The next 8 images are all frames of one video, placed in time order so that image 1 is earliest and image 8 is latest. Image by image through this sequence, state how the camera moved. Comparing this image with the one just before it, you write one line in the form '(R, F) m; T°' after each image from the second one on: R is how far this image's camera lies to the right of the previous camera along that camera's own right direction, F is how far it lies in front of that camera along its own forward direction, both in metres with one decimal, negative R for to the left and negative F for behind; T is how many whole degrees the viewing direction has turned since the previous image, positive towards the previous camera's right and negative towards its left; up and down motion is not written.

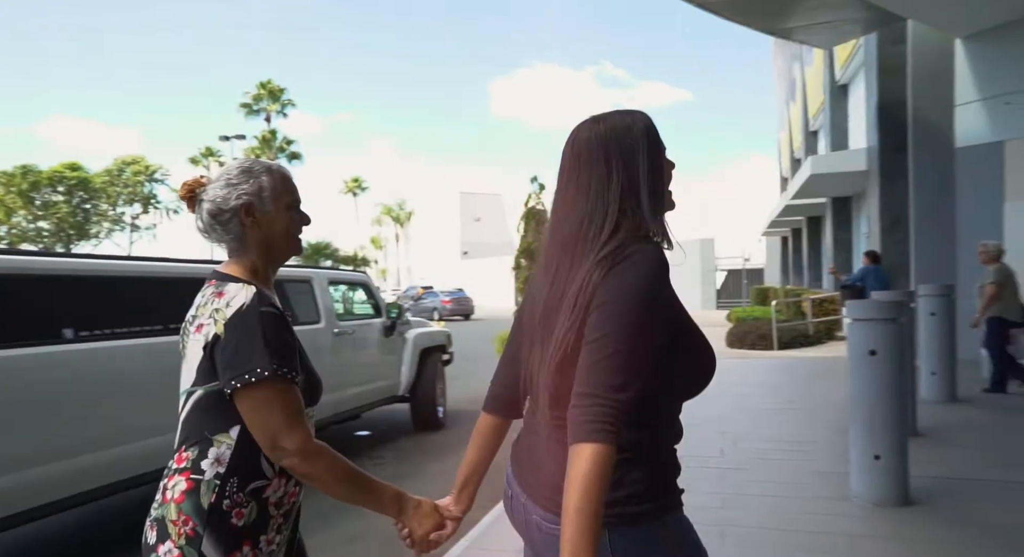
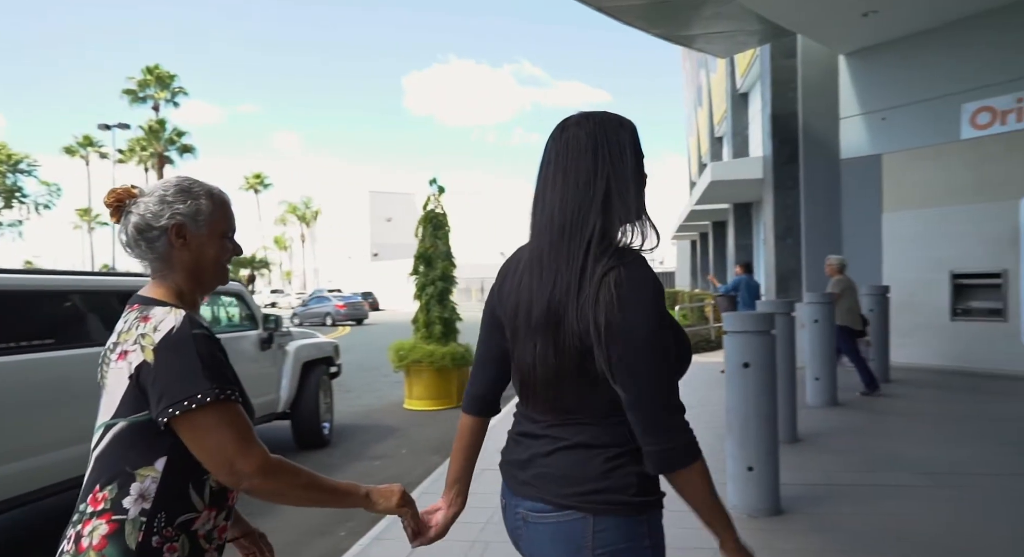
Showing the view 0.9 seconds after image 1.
(+0.3, +0.1) m; +6°
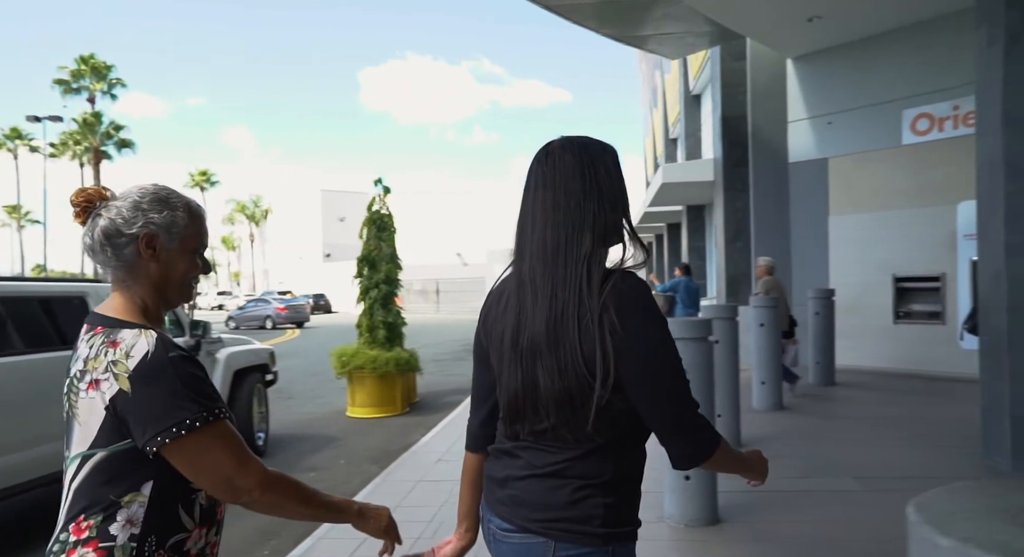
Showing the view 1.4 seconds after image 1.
(+0.2, +0.1) m; +3°
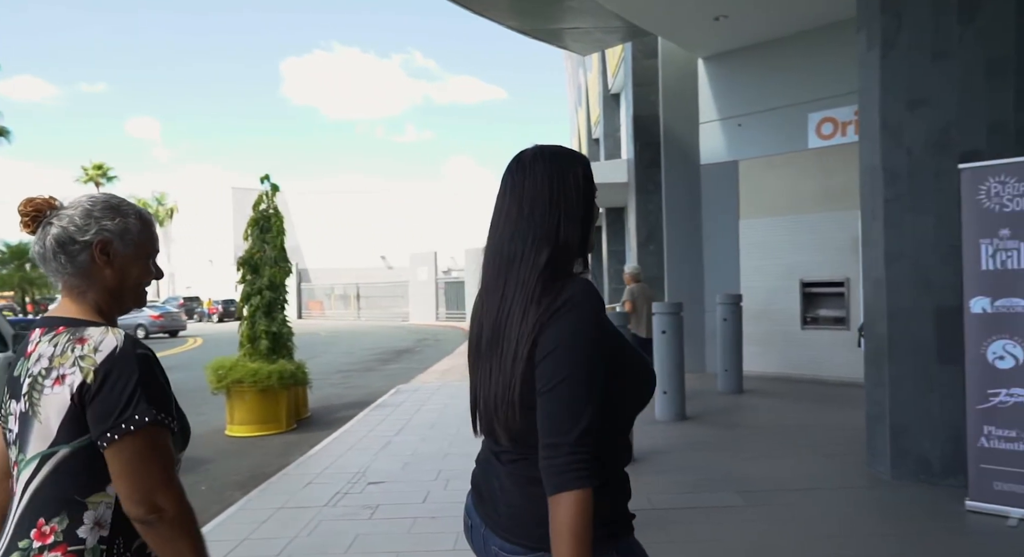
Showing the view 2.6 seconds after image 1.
(+0.6, +0.2) m; +4°
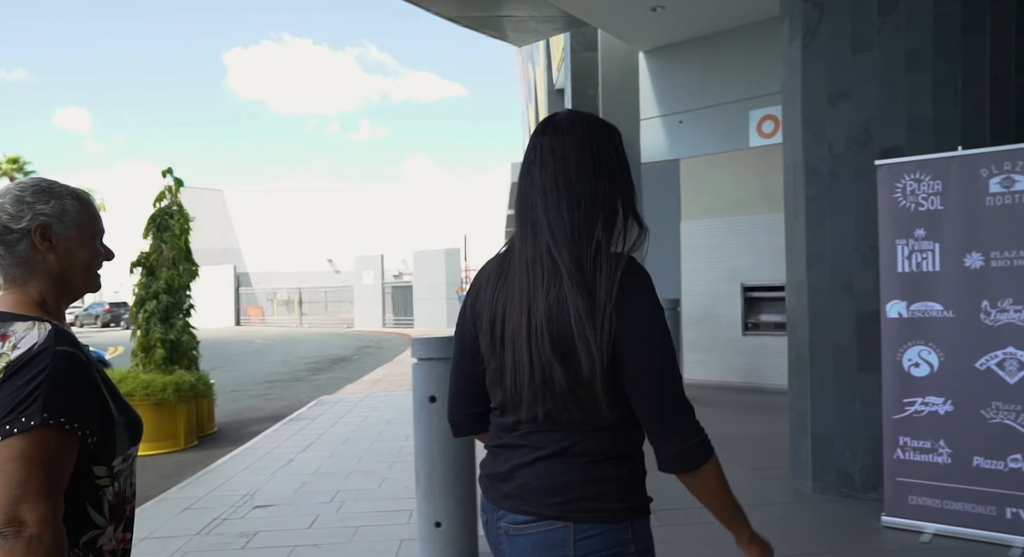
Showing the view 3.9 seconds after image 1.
(+0.6, +0.3) m; +2°
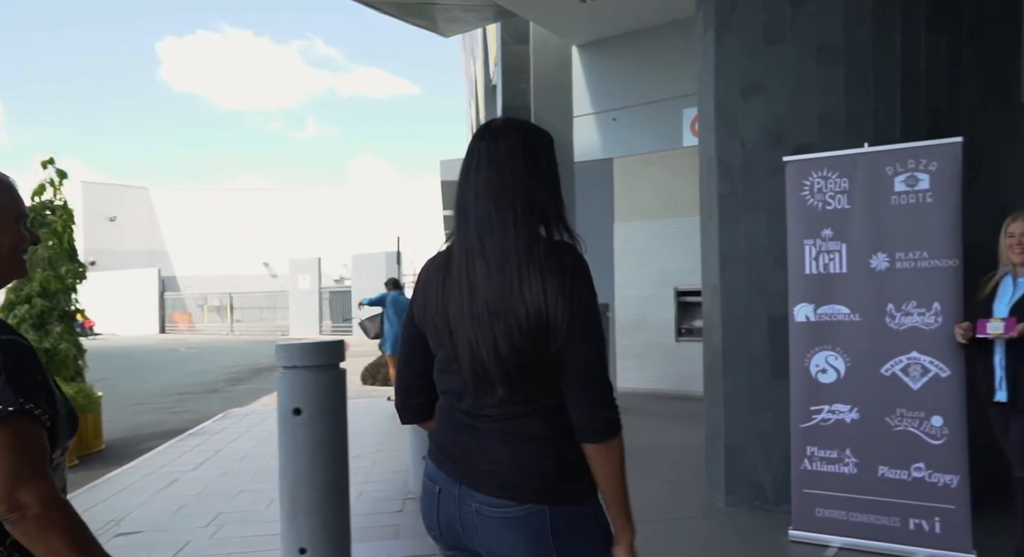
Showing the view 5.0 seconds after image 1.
(+0.5, +0.3) m; +3°
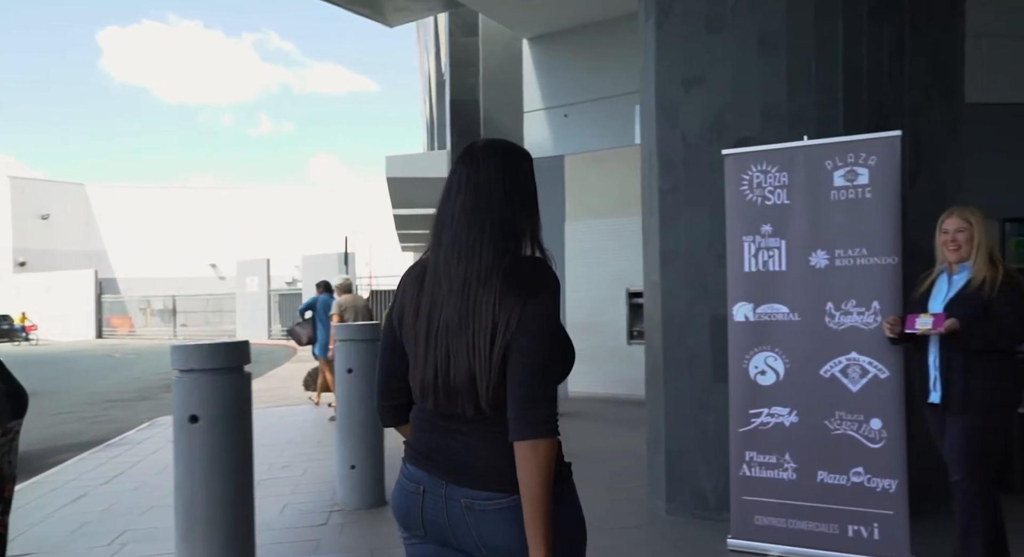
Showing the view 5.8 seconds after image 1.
(+0.3, +0.2) m; +3°
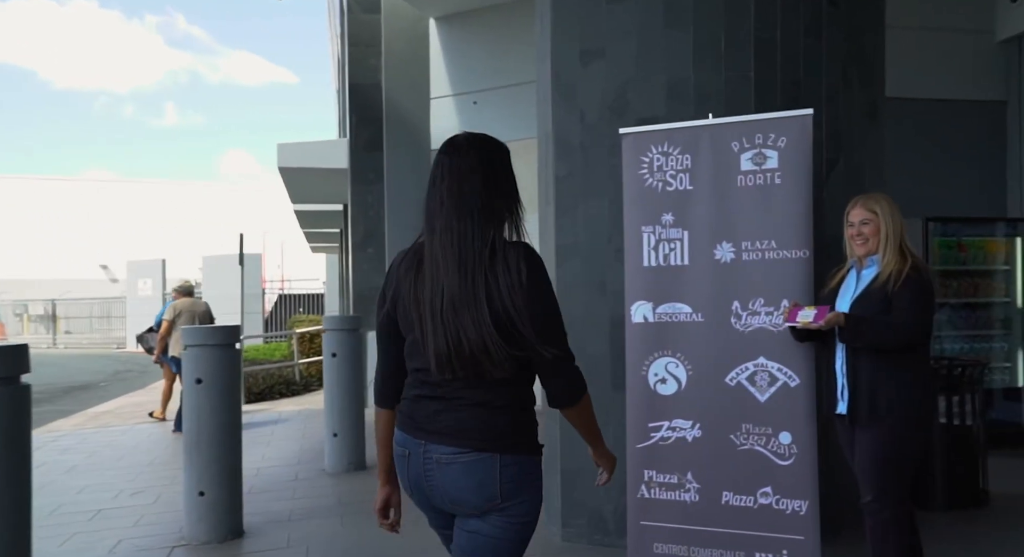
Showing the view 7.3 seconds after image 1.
(+0.4, +0.5) m; +5°
